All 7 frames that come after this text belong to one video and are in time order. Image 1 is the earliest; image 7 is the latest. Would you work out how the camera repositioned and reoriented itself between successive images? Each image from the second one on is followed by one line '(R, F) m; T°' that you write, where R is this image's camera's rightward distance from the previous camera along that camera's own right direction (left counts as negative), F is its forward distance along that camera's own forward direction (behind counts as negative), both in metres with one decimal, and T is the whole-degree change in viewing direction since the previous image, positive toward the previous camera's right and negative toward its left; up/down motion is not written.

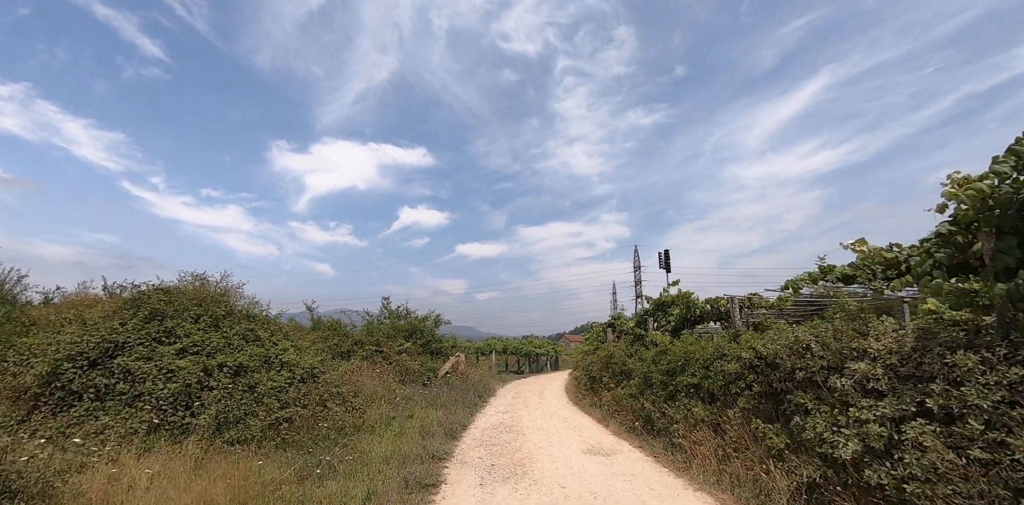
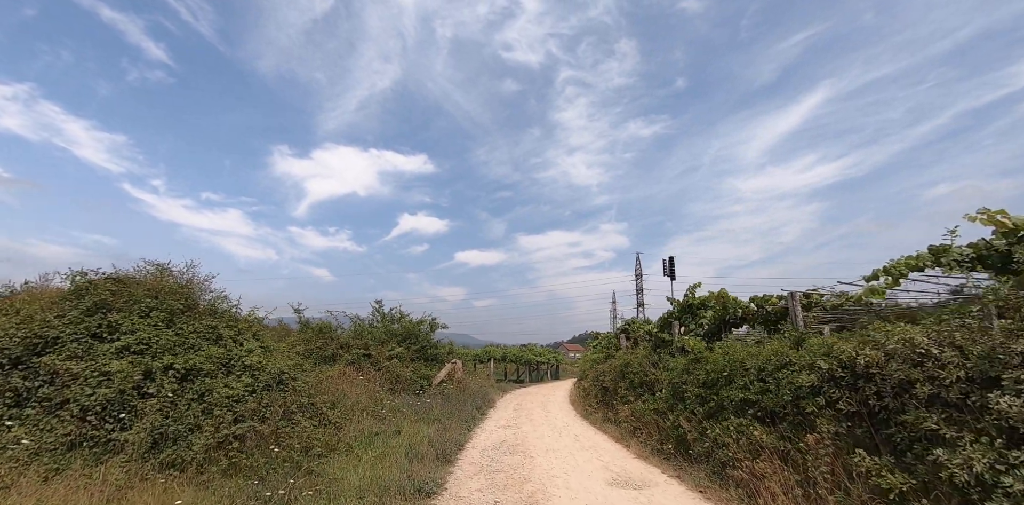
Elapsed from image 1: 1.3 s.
(-0.2, +1.5) m; 0°
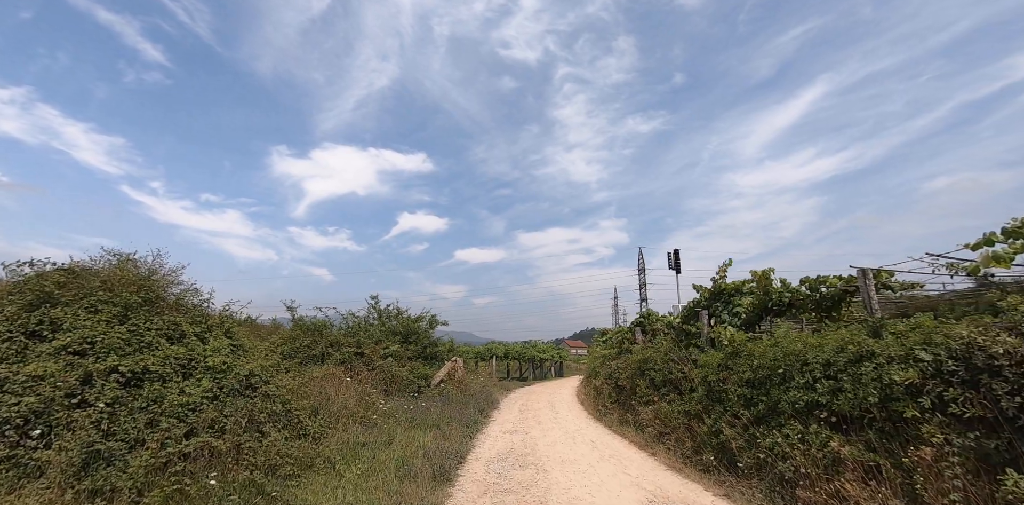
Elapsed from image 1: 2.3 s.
(-0.1, +1.2) m; 0°
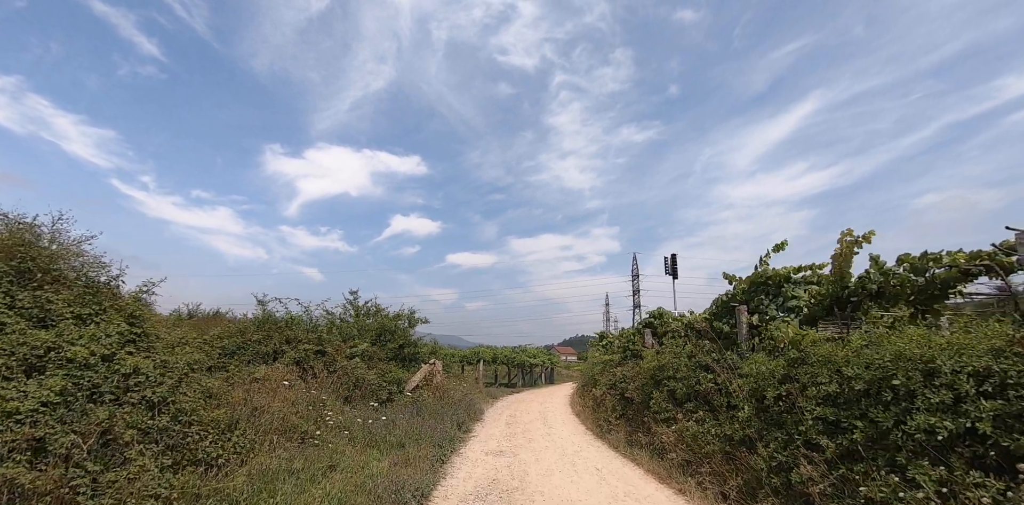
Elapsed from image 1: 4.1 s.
(0.0, +1.8) m; +1°
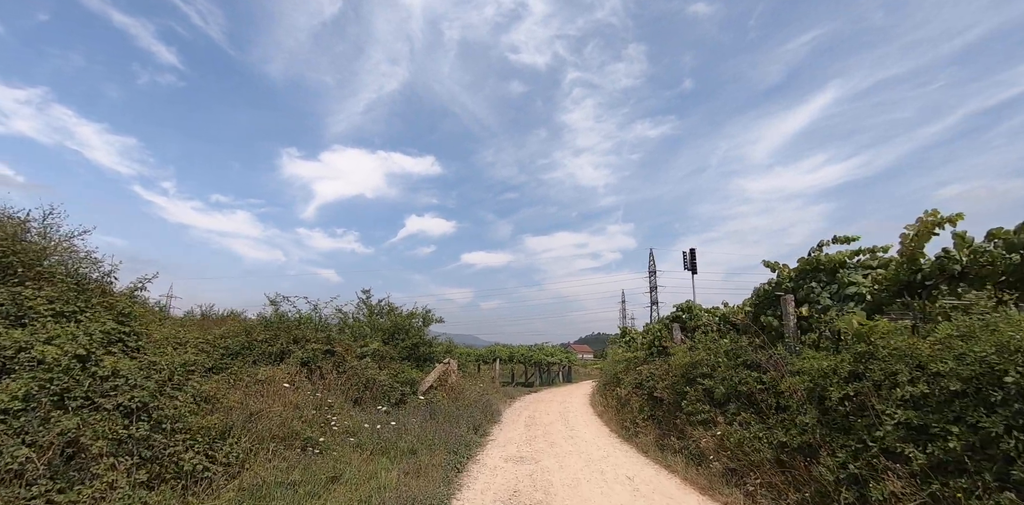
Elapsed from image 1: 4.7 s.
(-0.1, +0.6) m; -2°
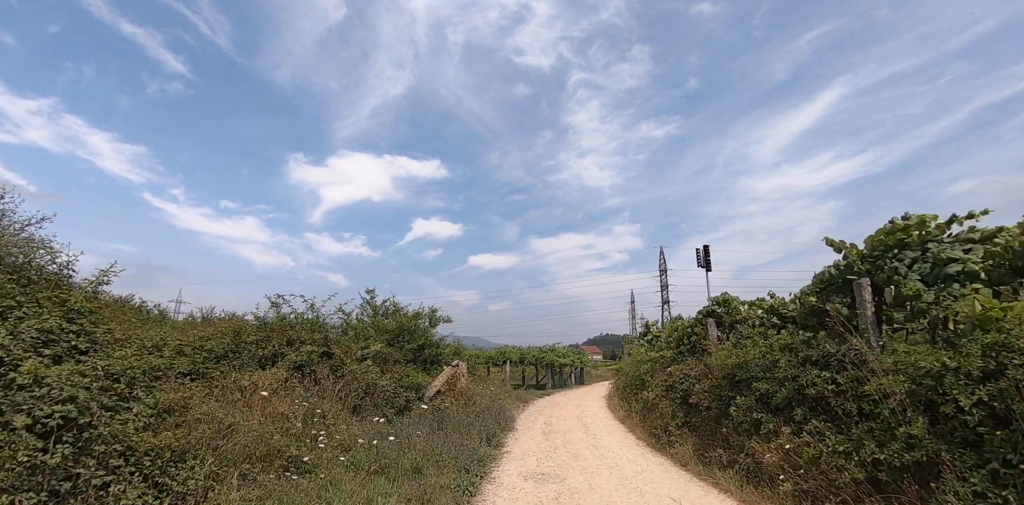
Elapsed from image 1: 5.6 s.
(-0.2, +1.0) m; -1°
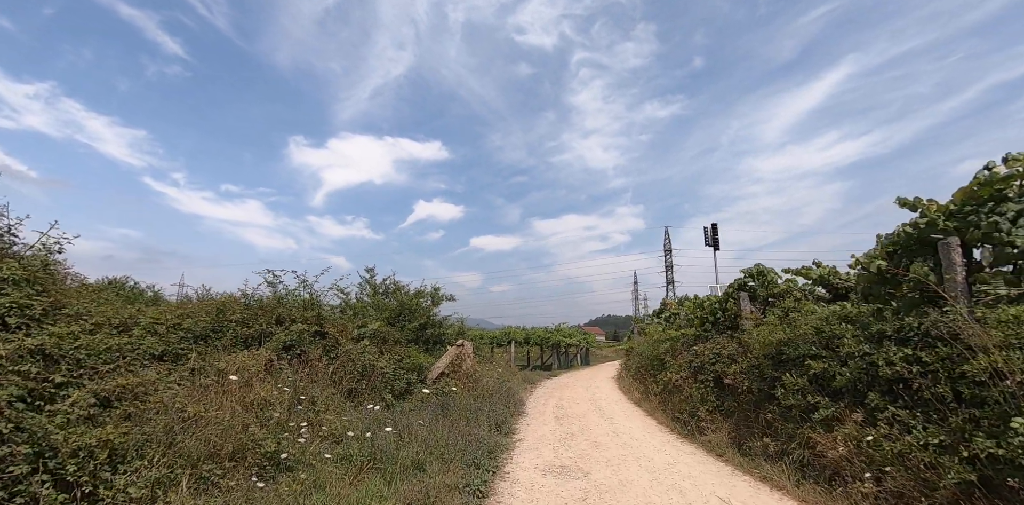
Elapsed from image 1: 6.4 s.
(-0.2, +0.9) m; 0°
